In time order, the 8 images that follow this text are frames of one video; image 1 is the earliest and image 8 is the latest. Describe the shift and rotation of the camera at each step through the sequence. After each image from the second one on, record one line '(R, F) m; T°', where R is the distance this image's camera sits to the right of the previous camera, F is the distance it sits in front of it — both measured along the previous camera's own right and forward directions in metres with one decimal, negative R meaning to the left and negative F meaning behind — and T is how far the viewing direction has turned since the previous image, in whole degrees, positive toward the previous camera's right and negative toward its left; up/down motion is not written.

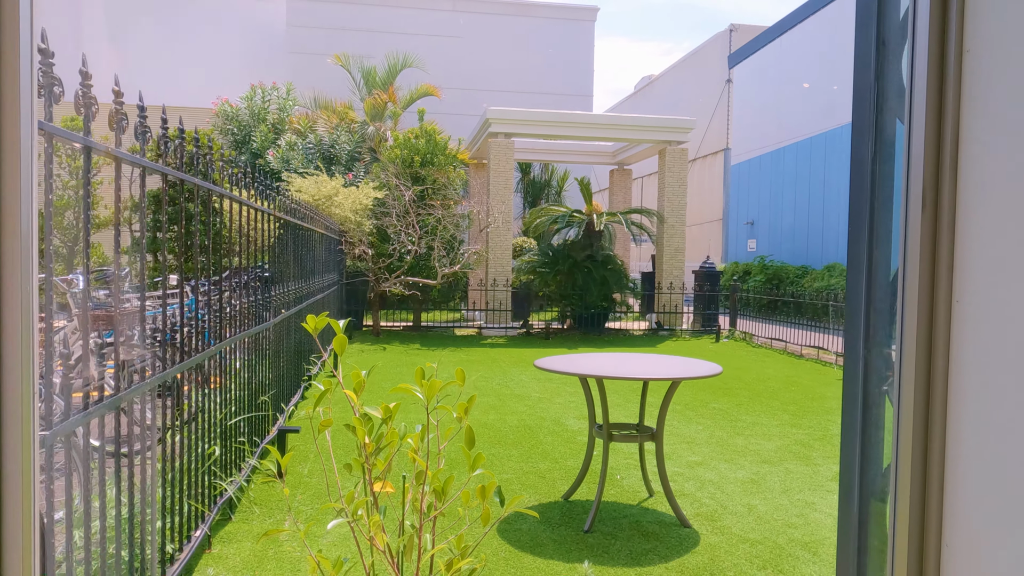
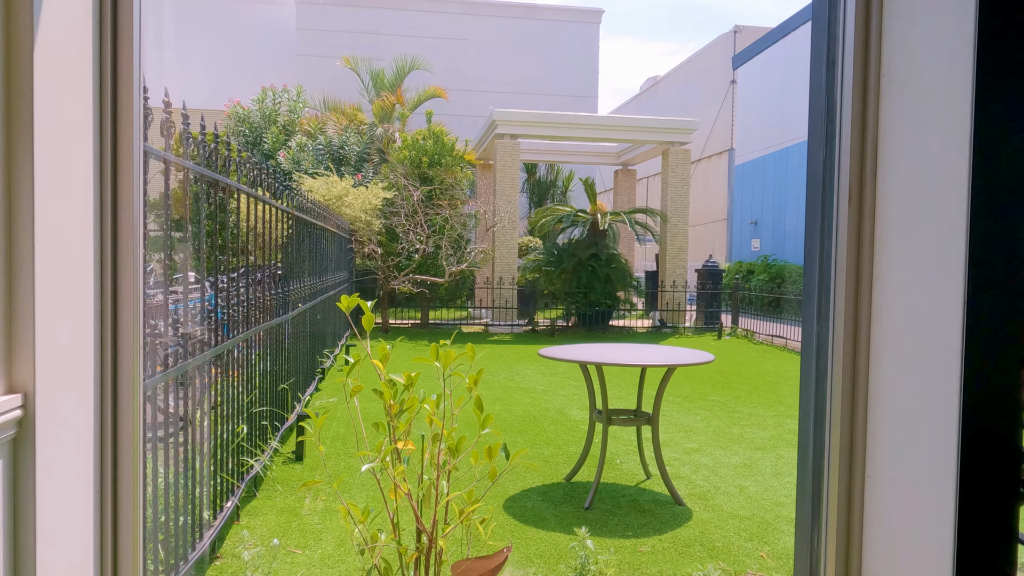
(0.0, -0.2) m; 0°
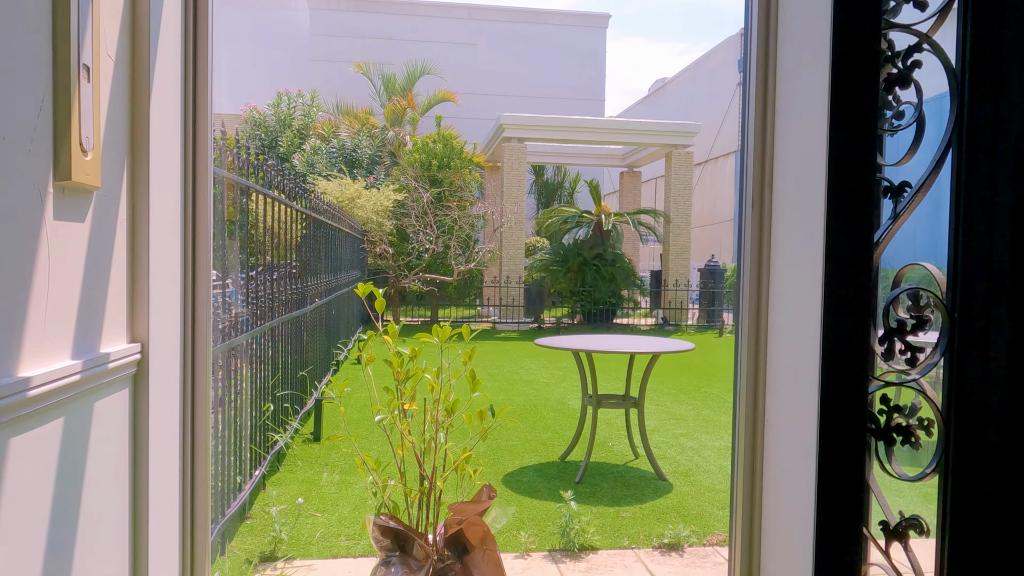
(+0.1, -0.3) m; -1°
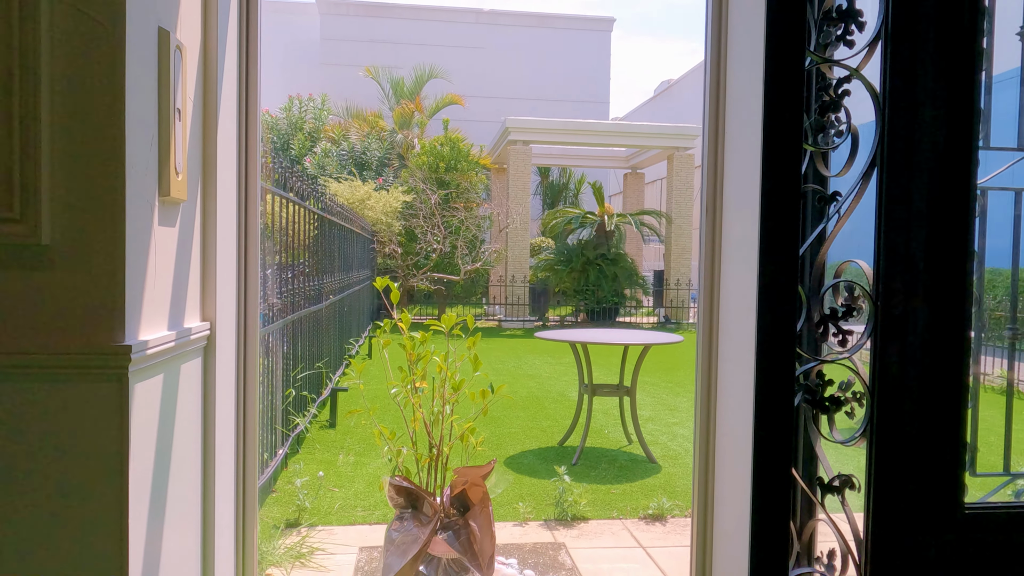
(0.0, -0.3) m; -1°
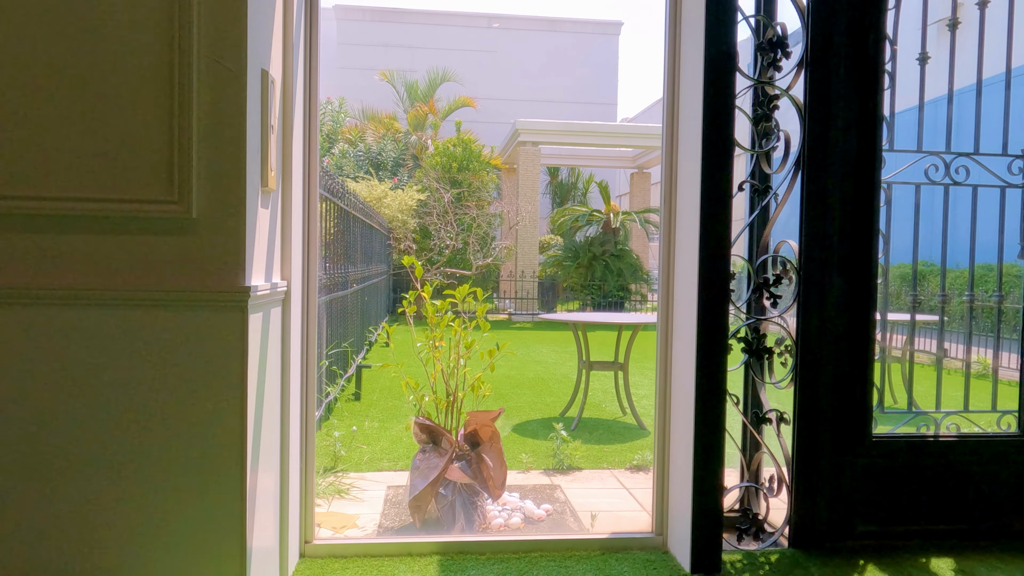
(0.0, -0.4) m; -1°
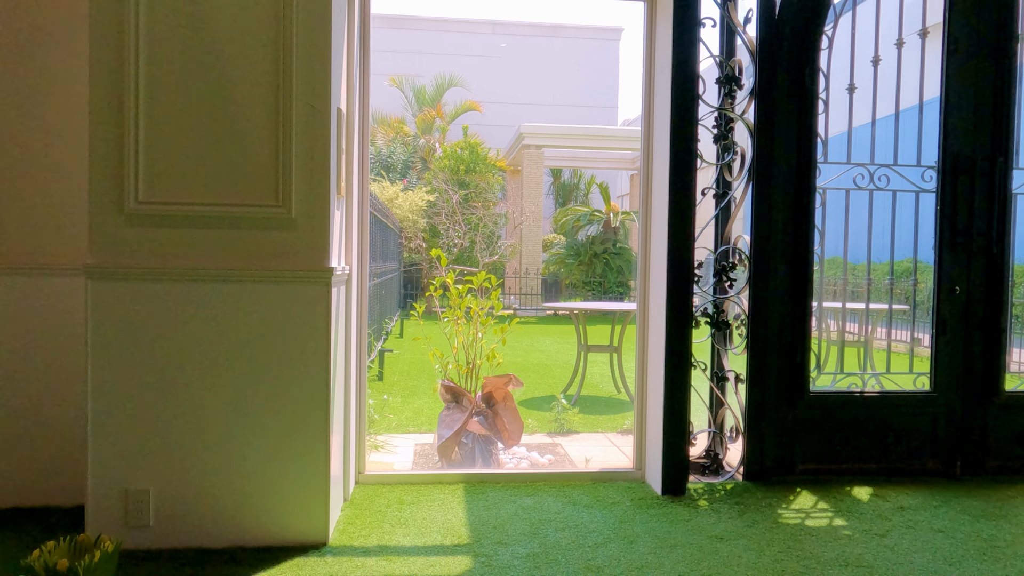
(0.0, -0.5) m; 0°
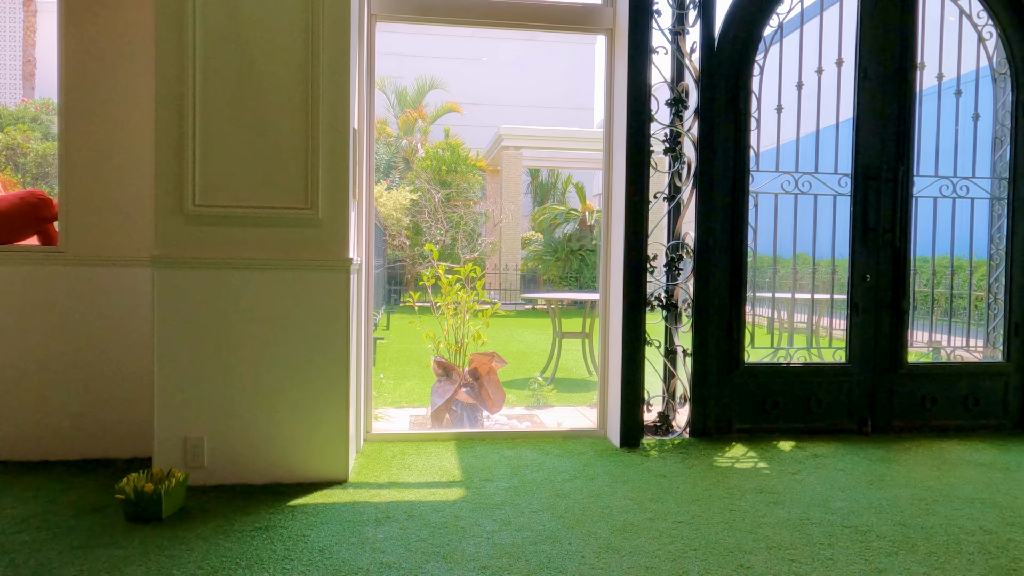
(0.0, -0.4) m; +2°
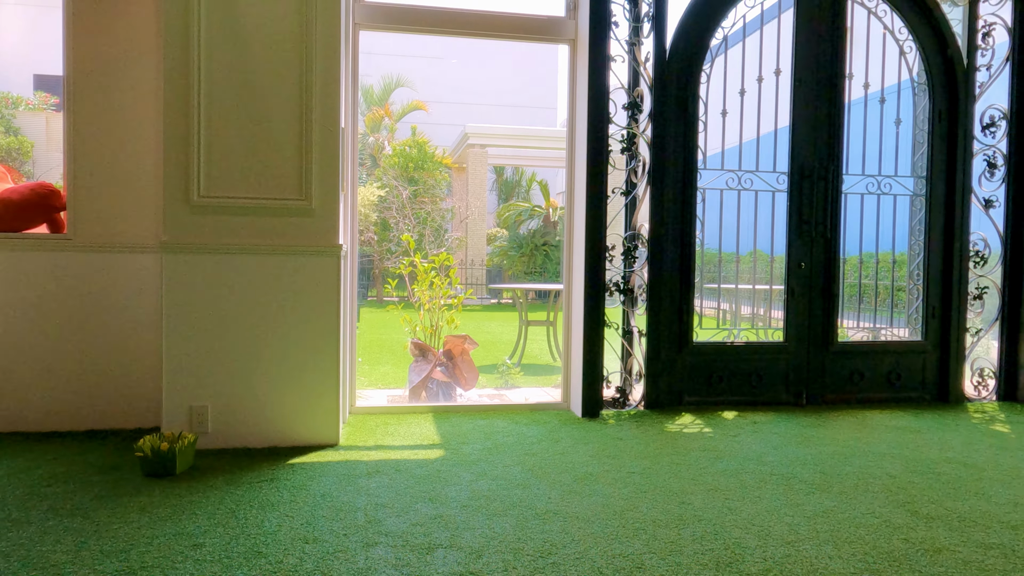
(0.0, -0.3) m; +3°
